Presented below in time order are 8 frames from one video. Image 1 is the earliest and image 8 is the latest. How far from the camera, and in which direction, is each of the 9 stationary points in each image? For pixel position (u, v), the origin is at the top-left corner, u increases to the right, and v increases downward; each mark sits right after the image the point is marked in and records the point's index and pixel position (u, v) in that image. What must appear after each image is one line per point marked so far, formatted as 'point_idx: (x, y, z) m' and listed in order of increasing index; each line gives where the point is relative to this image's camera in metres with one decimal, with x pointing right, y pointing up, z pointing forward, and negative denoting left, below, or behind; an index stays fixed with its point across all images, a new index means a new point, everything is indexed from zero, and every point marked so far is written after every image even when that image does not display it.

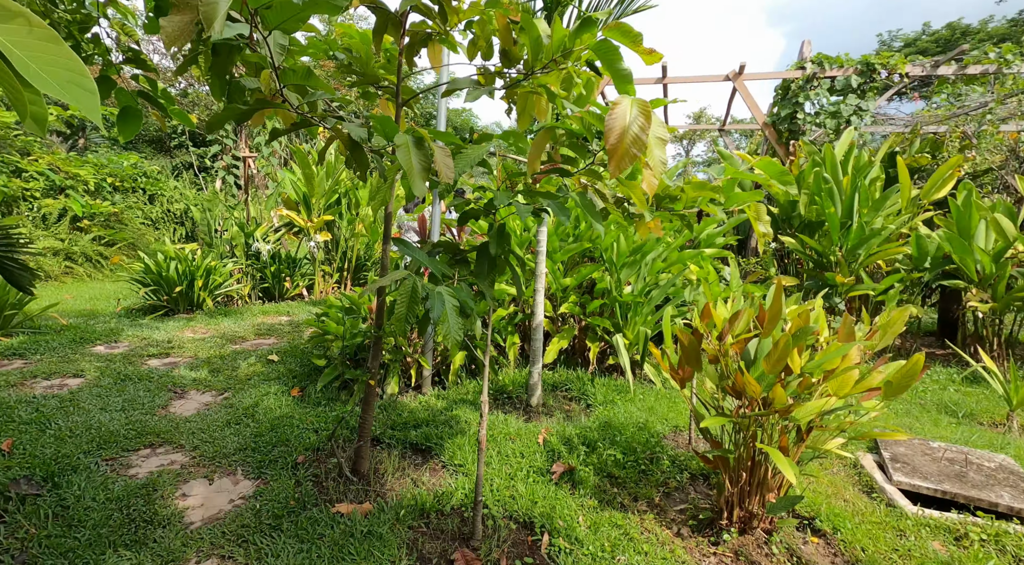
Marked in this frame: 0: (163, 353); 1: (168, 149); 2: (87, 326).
0: (-2.2, -0.4, +4.2) m
1: (-6.0, +2.4, +11.9) m
2: (-3.2, -0.3, +5.0) m
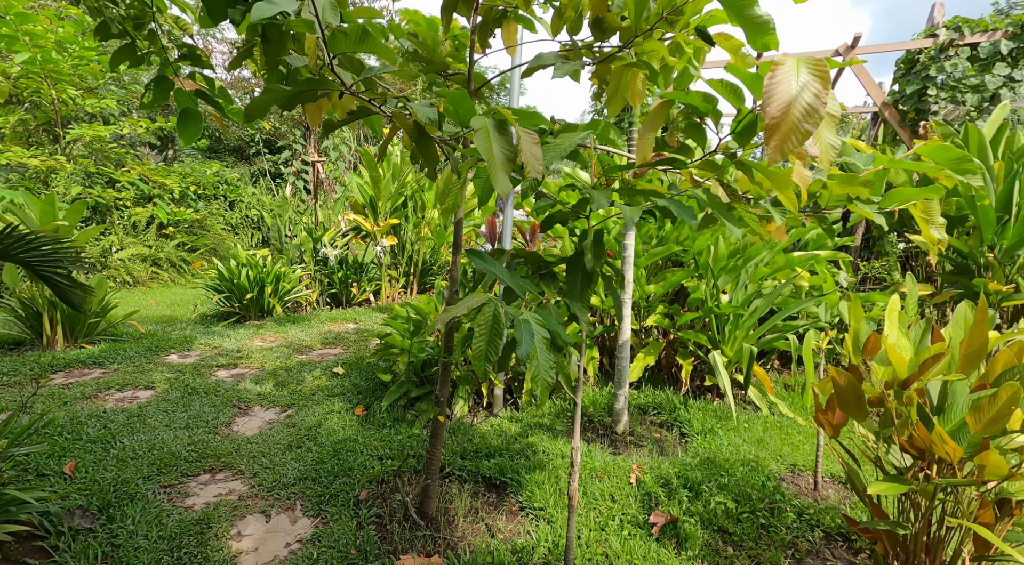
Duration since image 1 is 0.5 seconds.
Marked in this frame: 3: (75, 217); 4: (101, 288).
0: (-1.7, -0.5, +4.1) m
1: (-4.8, +2.3, +12.1) m
2: (-2.6, -0.4, +5.1) m
3: (-3.1, +0.5, +4.8) m
4: (-3.0, 0.0, +5.0) m
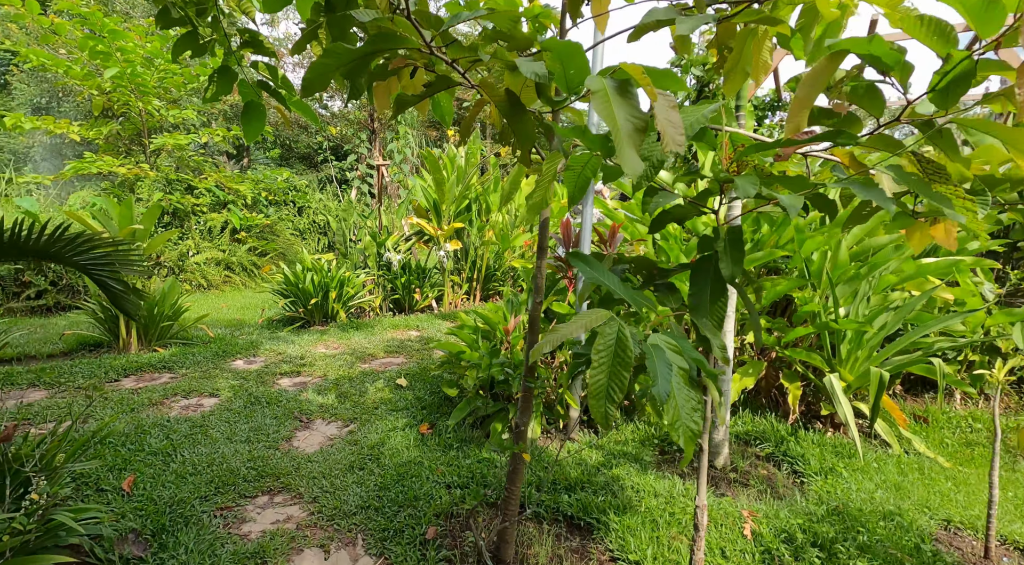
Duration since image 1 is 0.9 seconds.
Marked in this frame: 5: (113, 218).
0: (-1.3, -0.5, +4.0) m
1: (-3.6, +2.2, +12.3) m
2: (-2.1, -0.4, +5.0) m
3: (-2.6, +0.5, +4.9) m
4: (-2.5, -0.1, +5.0) m
5: (-3.0, +0.5, +5.0) m
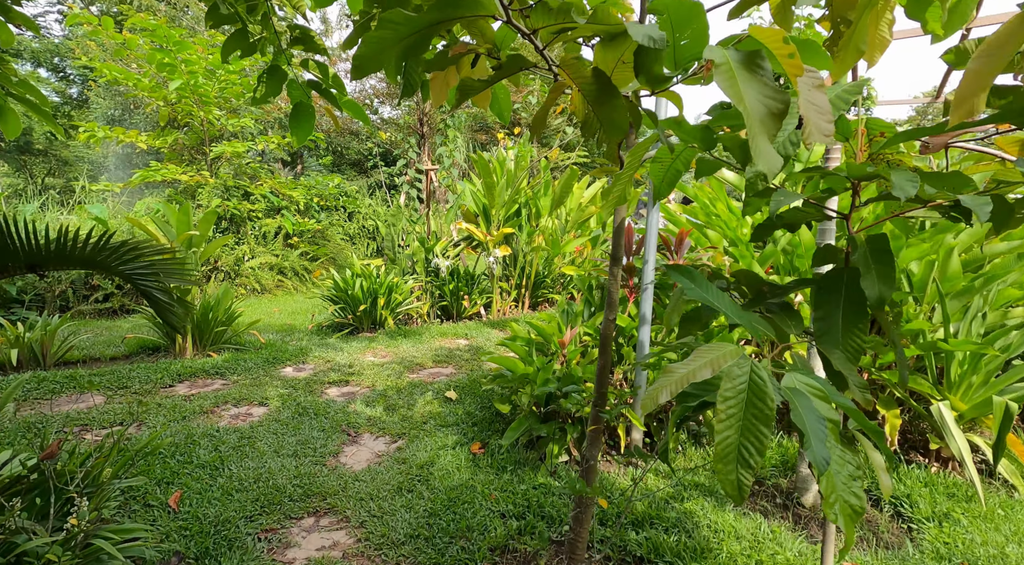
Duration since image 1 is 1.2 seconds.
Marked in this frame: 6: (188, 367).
0: (-1.0, -0.6, +3.9) m
1: (-2.7, +2.1, +12.4) m
2: (-1.7, -0.5, +5.0) m
3: (-2.2, +0.4, +4.9) m
4: (-2.1, -0.1, +5.0) m
5: (-2.6, +0.5, +5.0) m
6: (-2.2, -0.6, +4.5) m
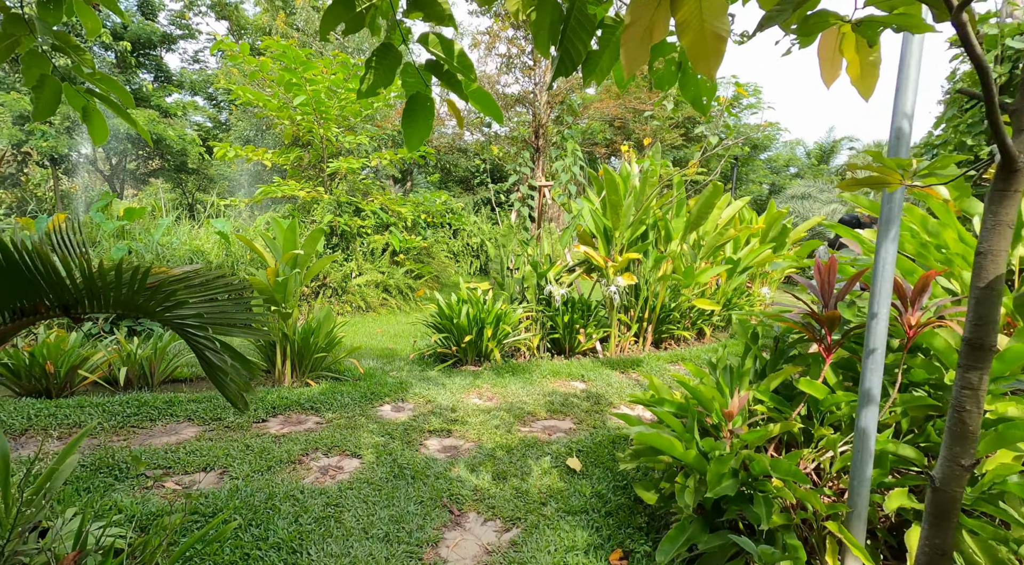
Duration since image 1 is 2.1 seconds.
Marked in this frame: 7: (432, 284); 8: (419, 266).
0: (-0.4, -0.8, +3.4) m
1: (-0.7, +1.7, +12.1) m
2: (-0.9, -0.7, +4.6) m
3: (-1.4, +0.3, +4.6) m
4: (-1.3, -0.3, +4.7) m
5: (-1.7, +0.3, +4.8) m
6: (-1.4, -0.7, +4.1) m
7: (-1.1, 0.0, +9.0) m
8: (-1.2, +0.2, +8.7) m
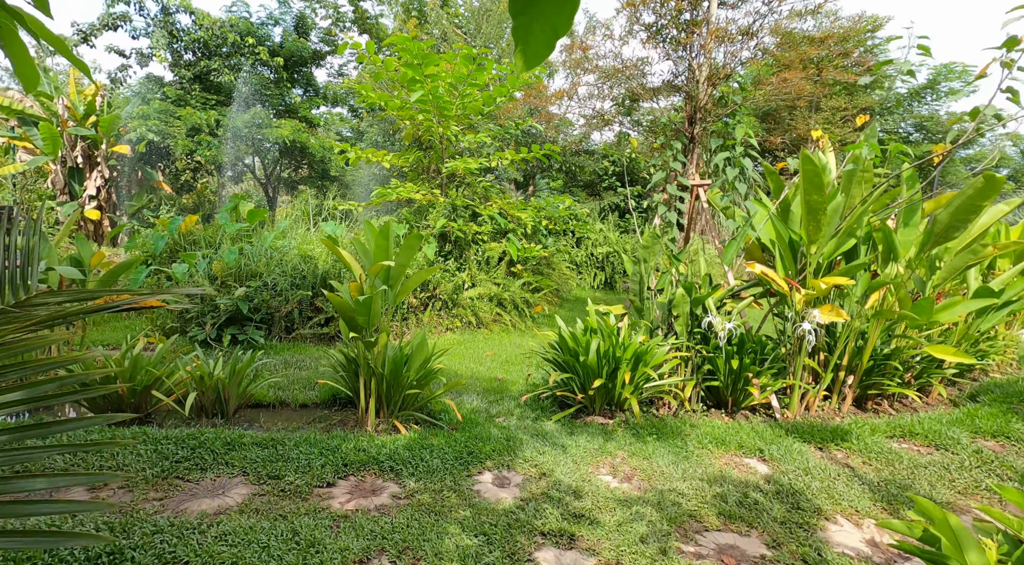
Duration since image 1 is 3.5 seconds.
0: (+0.2, -0.9, +2.3) m
1: (+1.5, +1.5, +10.9) m
2: (-0.1, -0.8, +3.6) m
3: (-0.6, +0.1, +3.7) m
4: (-0.5, -0.4, +3.7) m
5: (-0.9, +0.2, +3.9) m
6: (-0.8, -0.8, +3.3) m
7: (+0.5, -0.2, +7.9) m
8: (+0.3, 0.0, +7.8) m
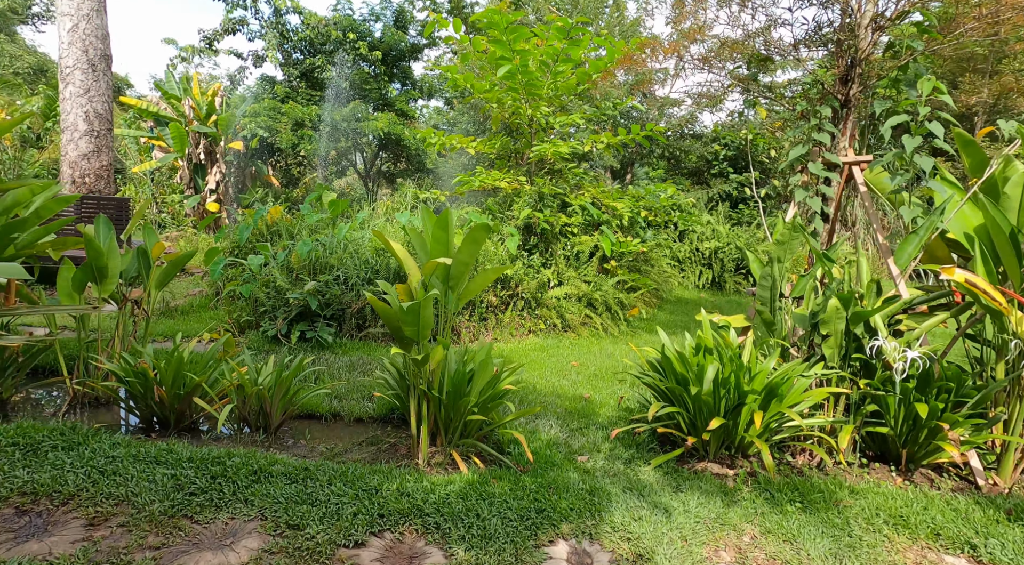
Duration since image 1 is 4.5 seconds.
0: (+0.4, -0.9, +1.5) m
1: (+2.9, +1.5, +9.8) m
2: (+0.2, -0.8, +2.9) m
3: (-0.2, +0.1, +2.9) m
4: (-0.1, -0.4, +3.0) m
5: (-0.4, +0.2, +3.2) m
6: (-0.4, -0.8, +2.6) m
7: (+1.5, -0.2, +7.0) m
8: (+1.3, 0.0, +6.9) m
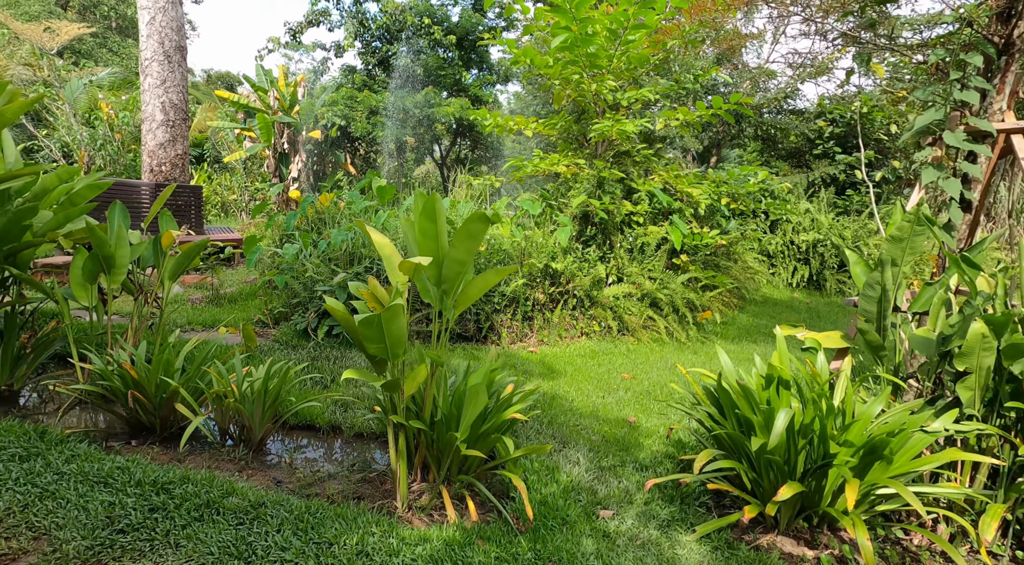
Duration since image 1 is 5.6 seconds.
0: (+0.2, -0.9, +0.8) m
1: (+3.8, +1.6, +8.7) m
2: (+0.2, -0.8, +2.2) m
3: (-0.2, +0.2, +2.3) m
4: (-0.1, -0.4, +2.4) m
5: (-0.4, +0.2, +2.6) m
6: (-0.5, -0.8, +2.0) m
7: (+2.0, -0.2, +6.1) m
8: (+1.8, +0.1, +6.0) m
